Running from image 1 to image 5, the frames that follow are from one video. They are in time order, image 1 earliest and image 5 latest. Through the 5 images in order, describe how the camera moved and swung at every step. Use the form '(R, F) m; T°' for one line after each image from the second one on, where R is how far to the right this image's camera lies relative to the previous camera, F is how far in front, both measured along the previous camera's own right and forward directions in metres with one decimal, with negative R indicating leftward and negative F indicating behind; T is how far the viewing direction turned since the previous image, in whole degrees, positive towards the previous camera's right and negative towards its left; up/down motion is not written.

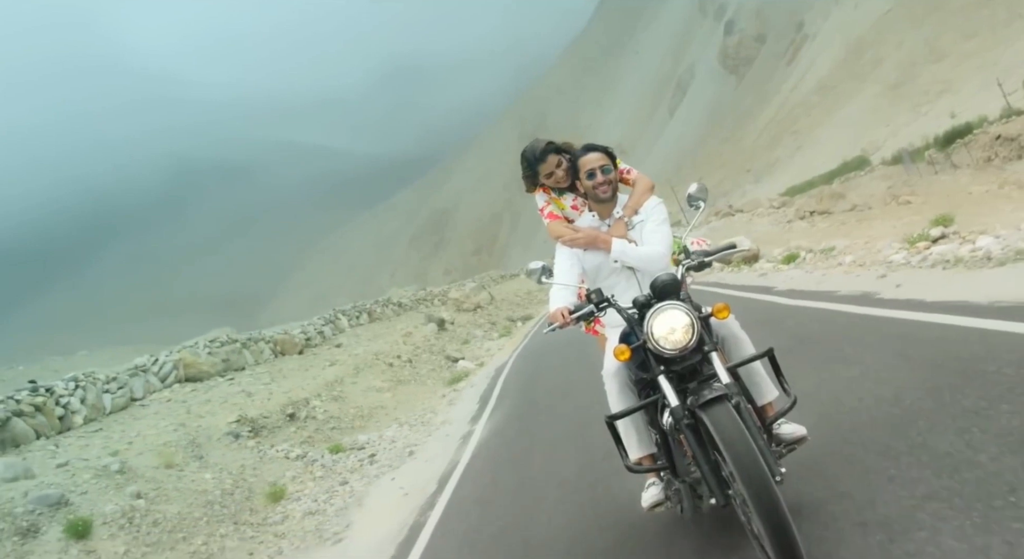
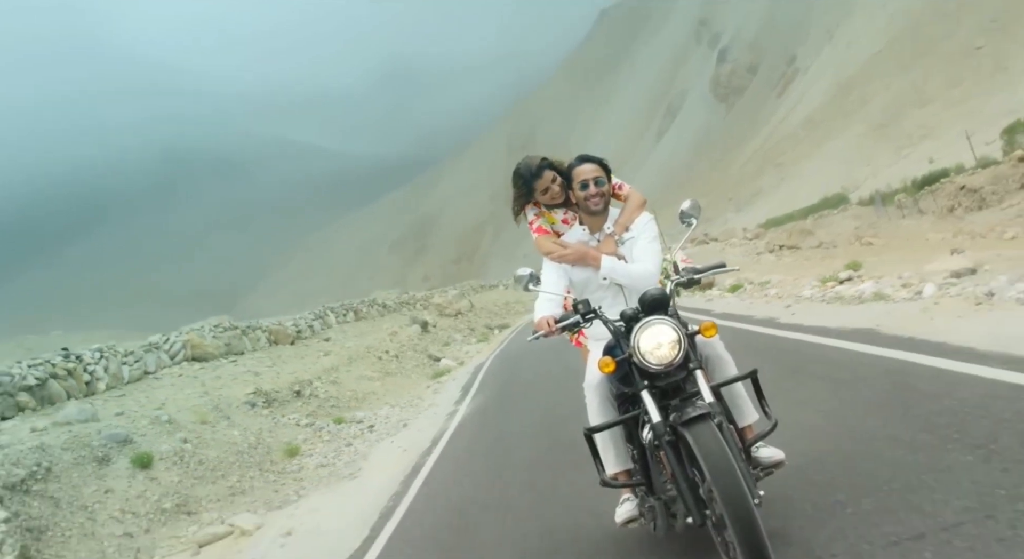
(-0.5, -0.2) m; +2°
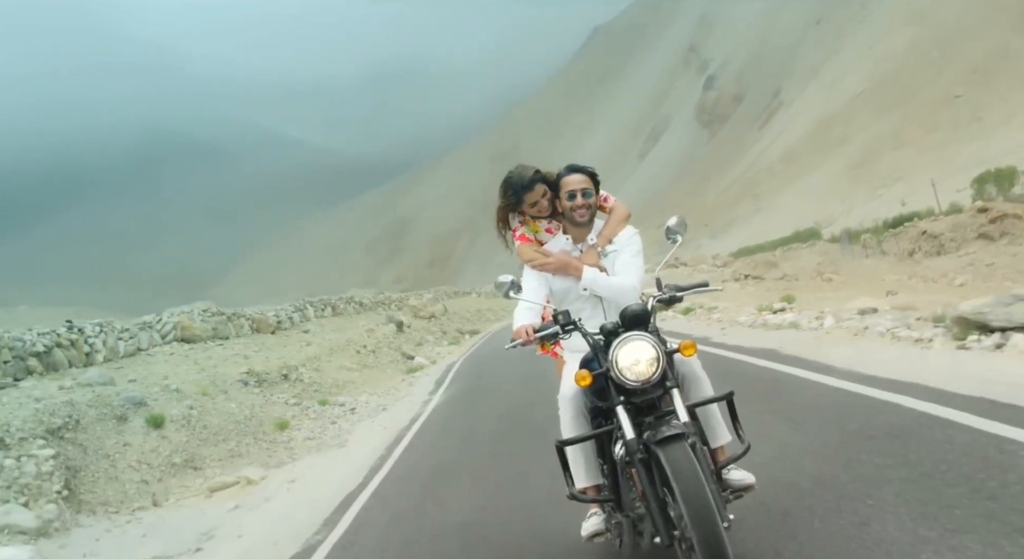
(-0.4, 0.0) m; +2°
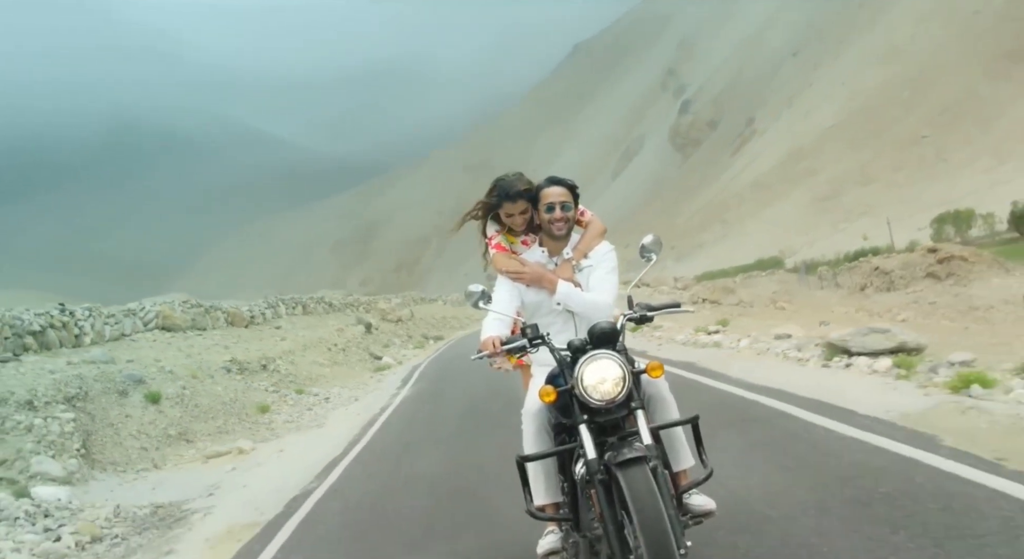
(-0.3, 0.0) m; +3°
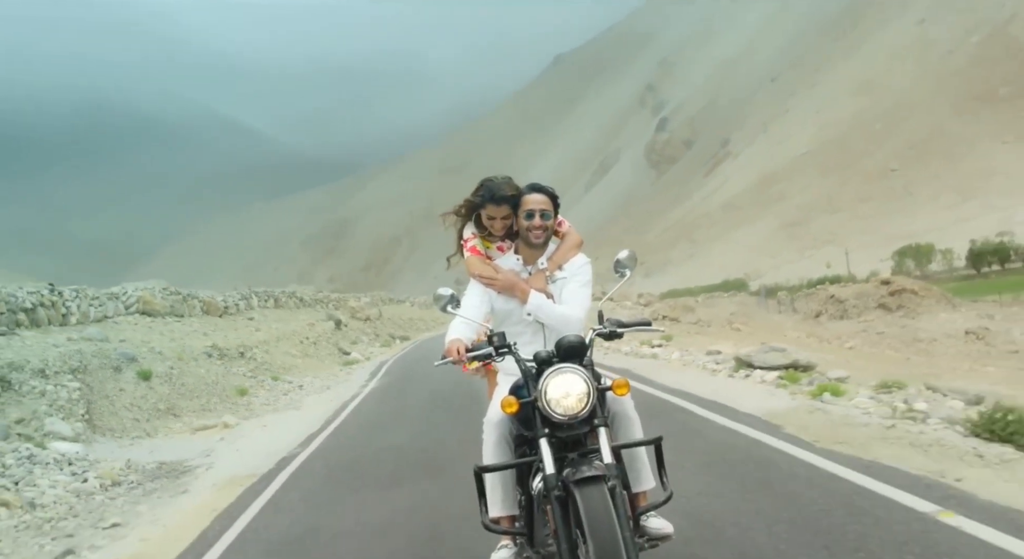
(-0.1, +0.2) m; +3°
